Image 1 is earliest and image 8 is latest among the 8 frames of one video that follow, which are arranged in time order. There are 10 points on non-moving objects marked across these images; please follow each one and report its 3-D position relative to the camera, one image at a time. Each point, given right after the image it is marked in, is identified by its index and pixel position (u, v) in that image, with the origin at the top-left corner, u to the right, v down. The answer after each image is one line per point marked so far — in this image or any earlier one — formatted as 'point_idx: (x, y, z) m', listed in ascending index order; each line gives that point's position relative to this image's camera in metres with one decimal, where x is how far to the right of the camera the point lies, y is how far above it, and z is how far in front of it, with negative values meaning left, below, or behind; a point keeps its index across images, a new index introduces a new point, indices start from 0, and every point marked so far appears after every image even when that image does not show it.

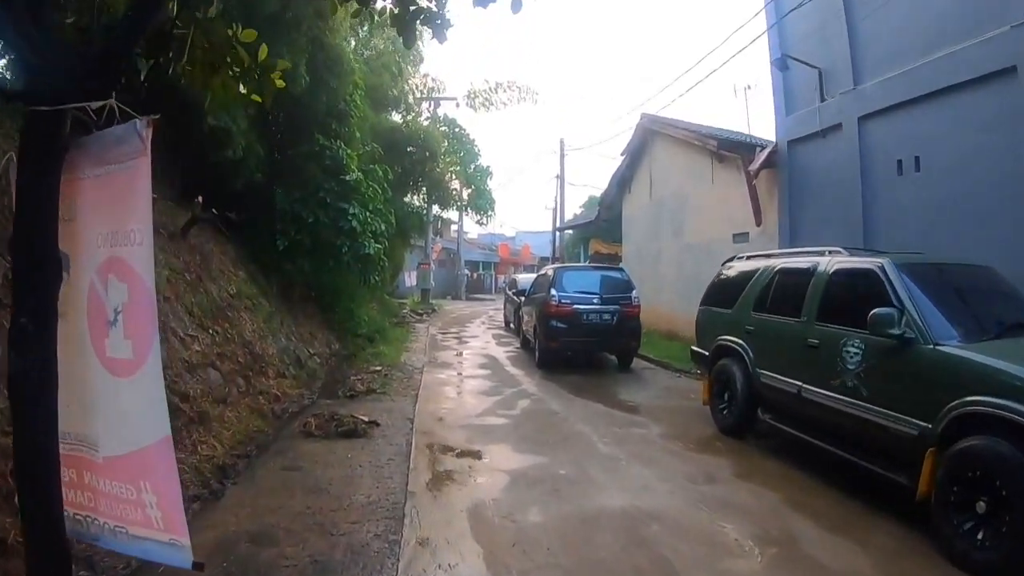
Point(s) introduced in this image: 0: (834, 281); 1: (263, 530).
0: (+2.7, +0.1, +5.6) m
1: (-1.4, -1.3, +3.6) m
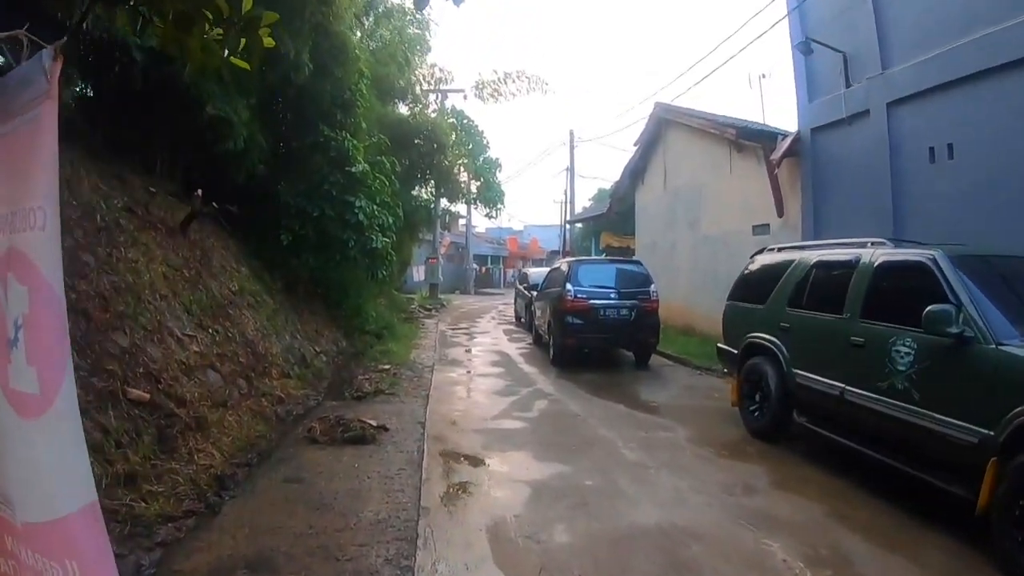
0: (+2.8, +0.1, +5.2) m
1: (-1.2, -1.3, +3.3) m
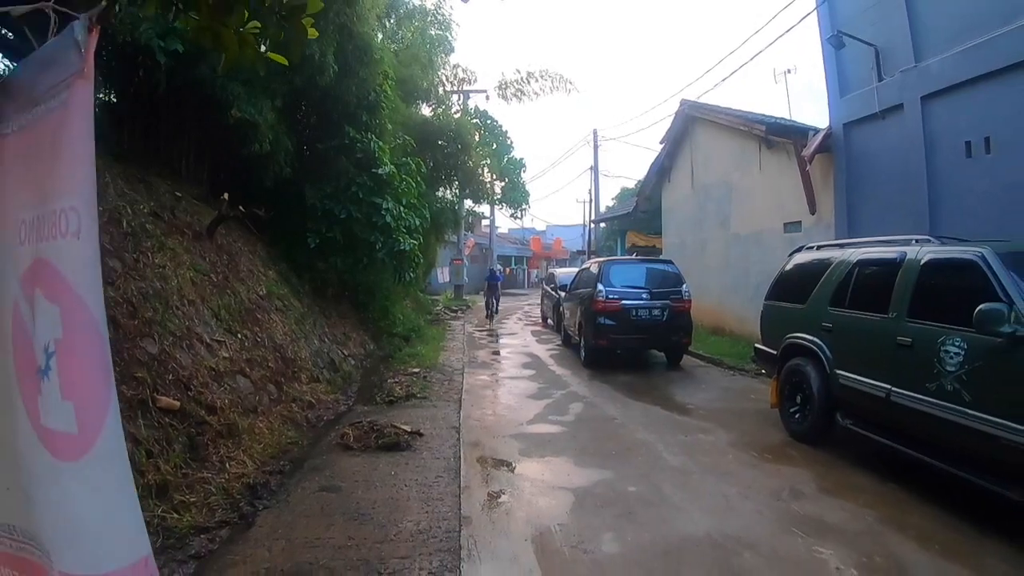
0: (+3.1, +0.1, +5.0) m
1: (-1.0, -1.3, +3.2) m
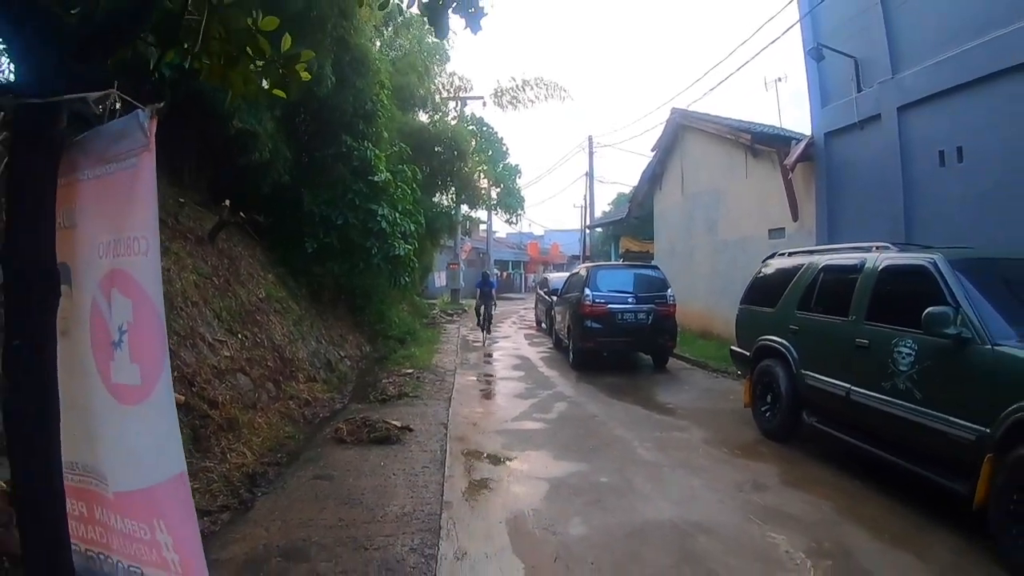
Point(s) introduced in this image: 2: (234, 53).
0: (+3.0, +0.1, +5.3) m
1: (-1.1, -1.4, +3.5) m
2: (-1.1, +1.0, +3.0) m
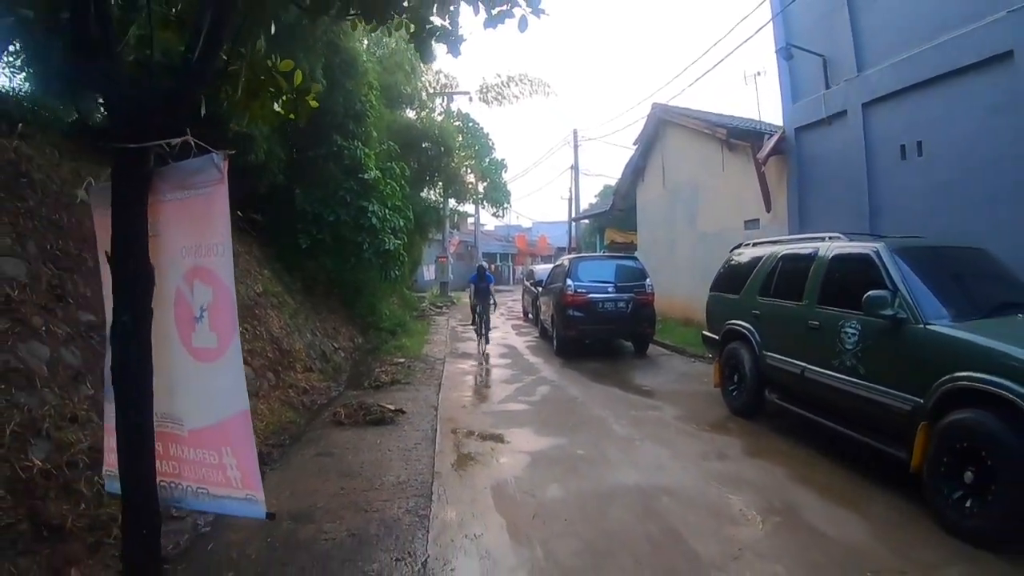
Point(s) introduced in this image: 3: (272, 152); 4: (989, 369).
0: (+2.8, +0.2, +5.8) m
1: (-1.2, -1.3, +4.0) m
2: (-1.3, +1.0, +3.4) m
3: (-3.2, +1.8, +8.8) m
4: (+3.1, -0.5, +4.1) m
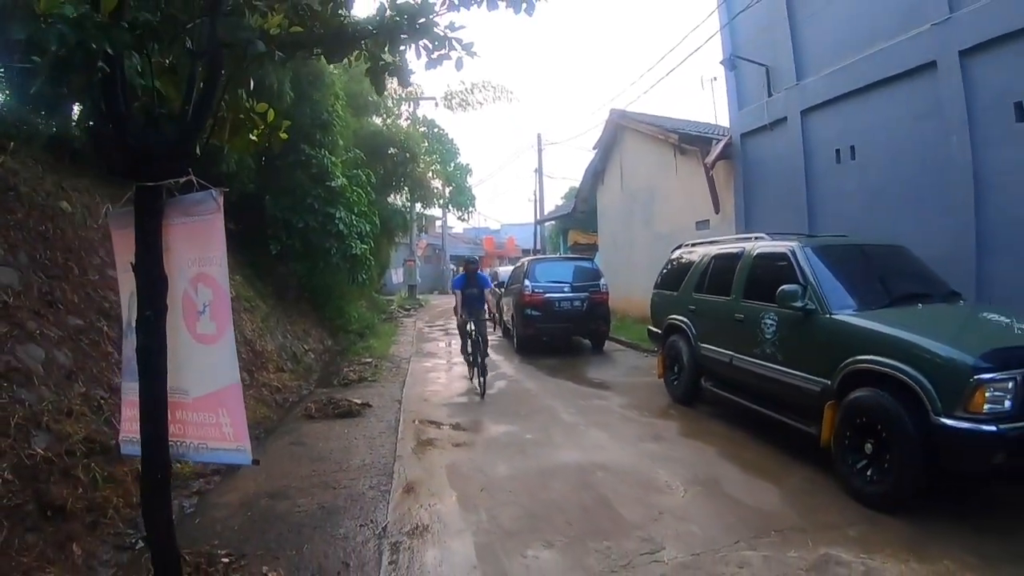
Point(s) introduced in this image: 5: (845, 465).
0: (+2.4, +0.2, +6.5) m
1: (-1.6, -1.3, +4.4) m
2: (-1.6, +1.0, +3.9) m
3: (-3.8, +1.7, +9.2) m
4: (+2.7, -0.5, +4.8) m
5: (+2.5, -1.4, +5.1) m
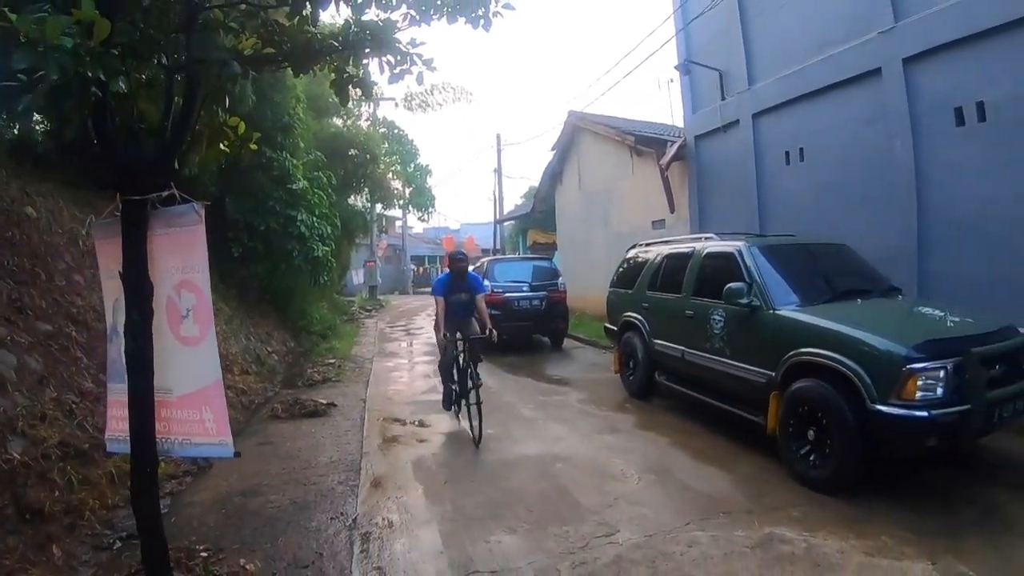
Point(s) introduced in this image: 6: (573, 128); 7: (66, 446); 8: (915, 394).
0: (+2.0, +0.3, +6.8) m
1: (-1.8, -1.4, +4.6) m
2: (-1.8, +1.0, +4.0) m
3: (-4.3, +1.7, +9.2) m
4: (+2.4, -0.4, +5.2) m
5: (+2.2, -1.3, +5.4) m
6: (+1.6, +4.3, +17.8) m
7: (-2.9, -1.0, +4.3) m
8: (+2.8, -0.7, +4.6) m
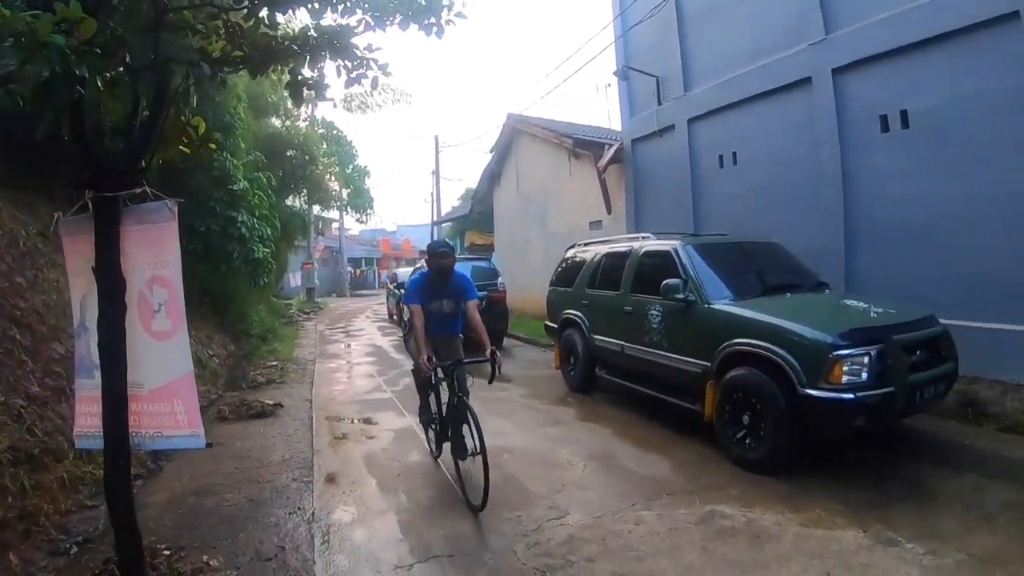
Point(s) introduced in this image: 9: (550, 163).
0: (+1.4, +0.3, +7.1) m
1: (-2.1, -1.4, +4.5) m
2: (-2.1, +1.0, +4.0) m
3: (-5.1, +1.7, +9.0) m
4: (+2.0, -0.4, +5.6) m
5: (+1.8, -1.3, +5.8) m
6: (0.0, +4.3, +18.0) m
7: (-3.2, -1.0, +4.2) m
8: (+2.4, -0.7, +5.0) m
9: (+0.9, +3.1, +16.3) m
